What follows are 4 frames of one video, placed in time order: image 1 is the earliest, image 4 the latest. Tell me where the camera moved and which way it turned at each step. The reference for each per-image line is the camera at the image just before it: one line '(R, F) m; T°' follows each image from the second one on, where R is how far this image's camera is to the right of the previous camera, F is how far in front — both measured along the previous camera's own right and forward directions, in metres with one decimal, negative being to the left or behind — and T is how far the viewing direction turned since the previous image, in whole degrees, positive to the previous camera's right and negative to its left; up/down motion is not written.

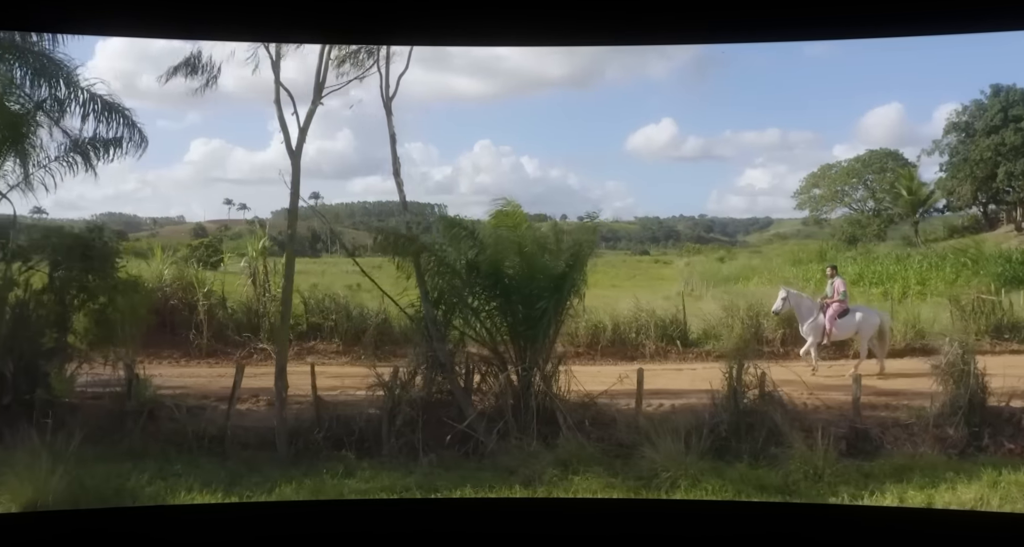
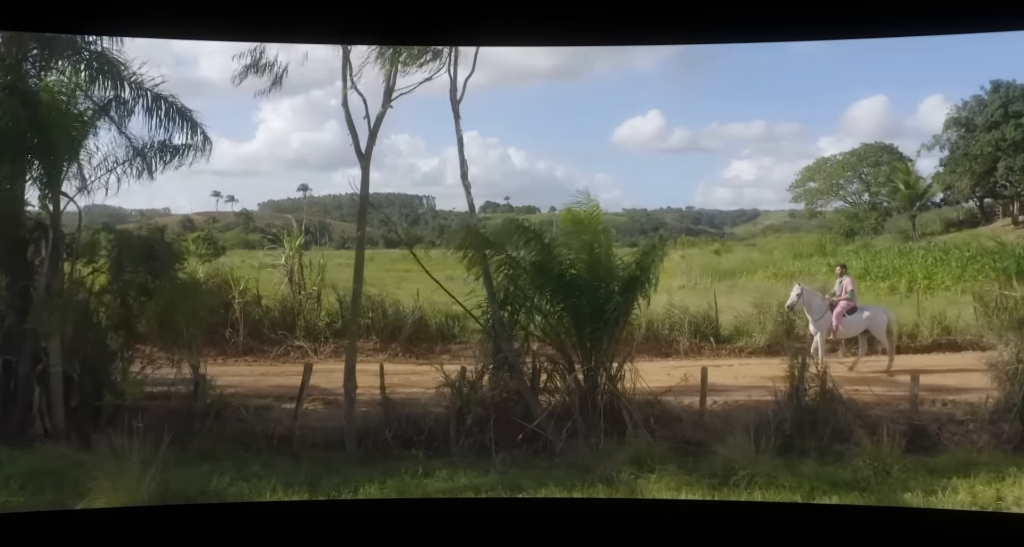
(-0.5, -0.1) m; +1°
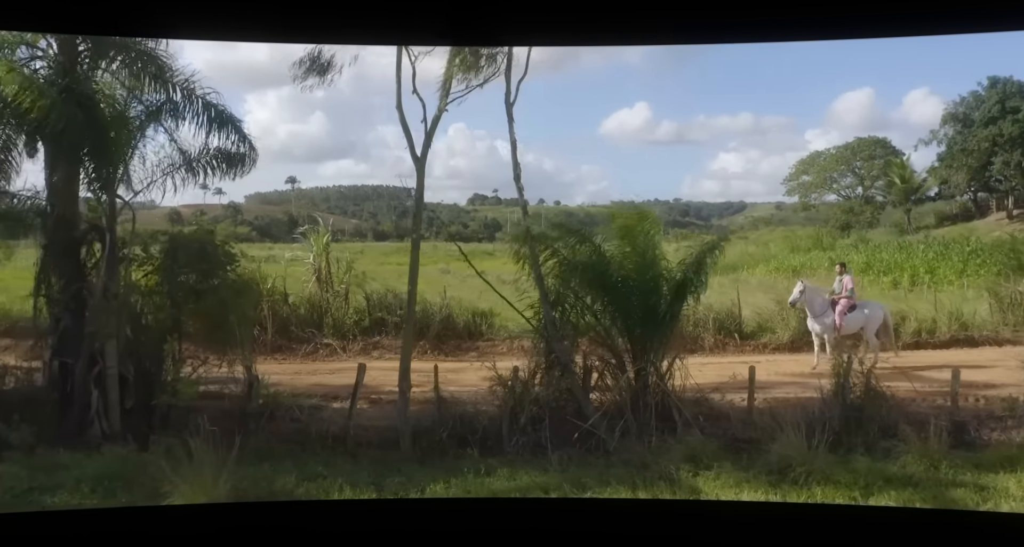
(-0.4, -0.1) m; +1°
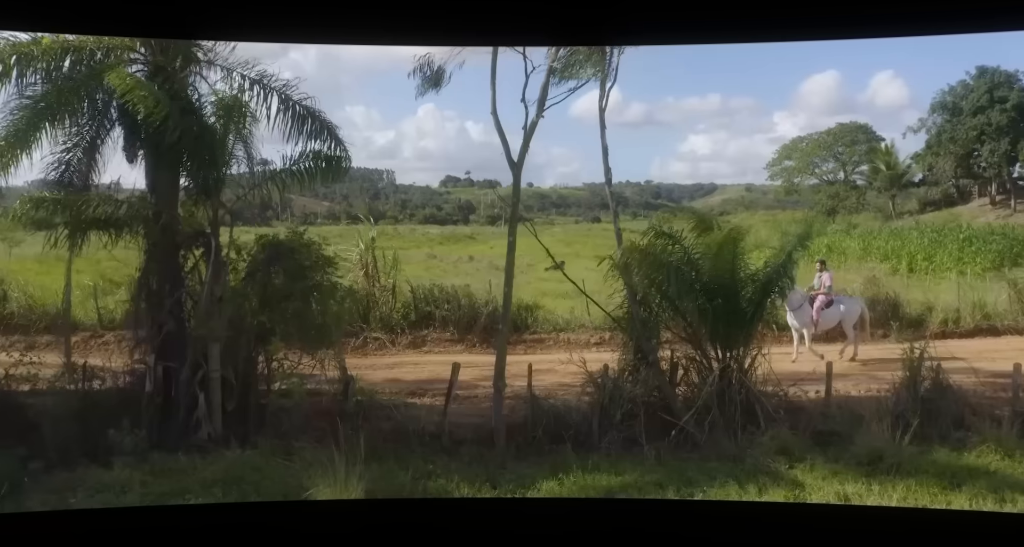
(-0.8, -0.1) m; +2°
